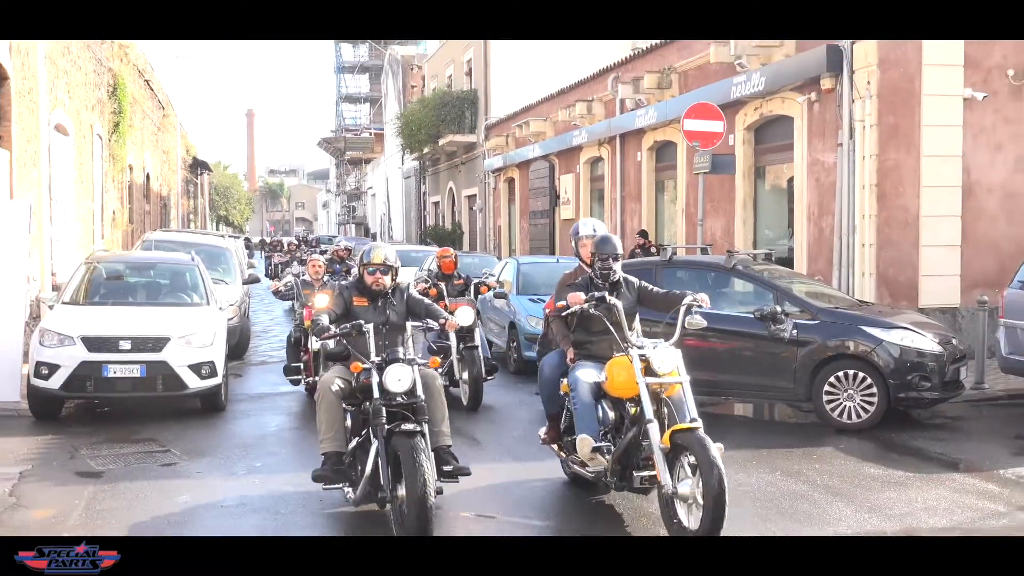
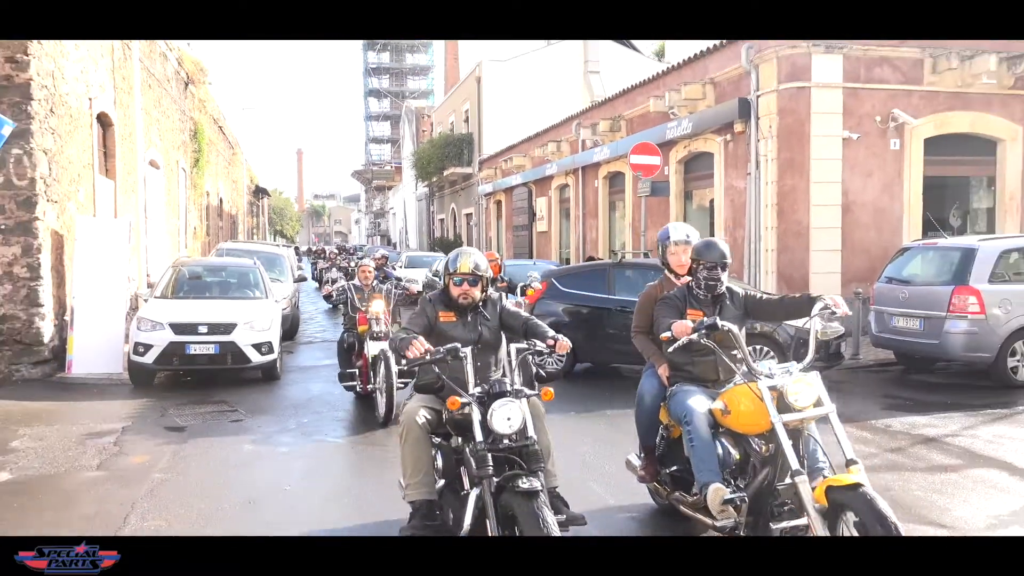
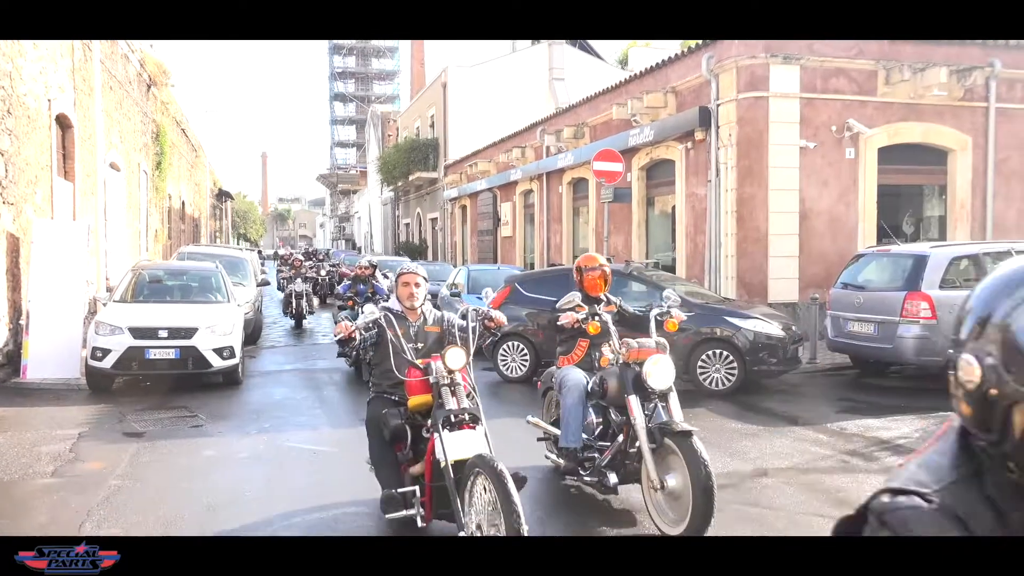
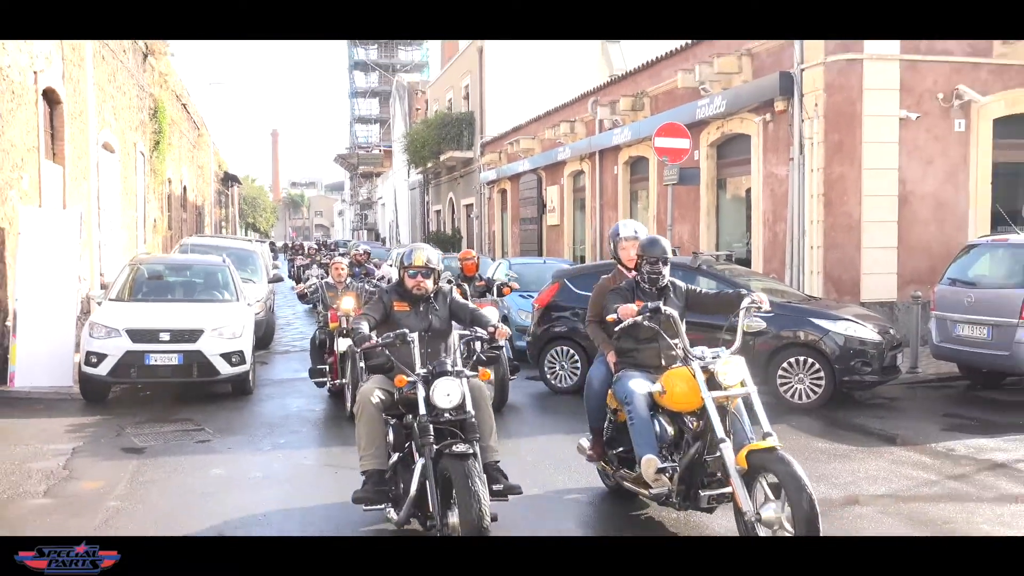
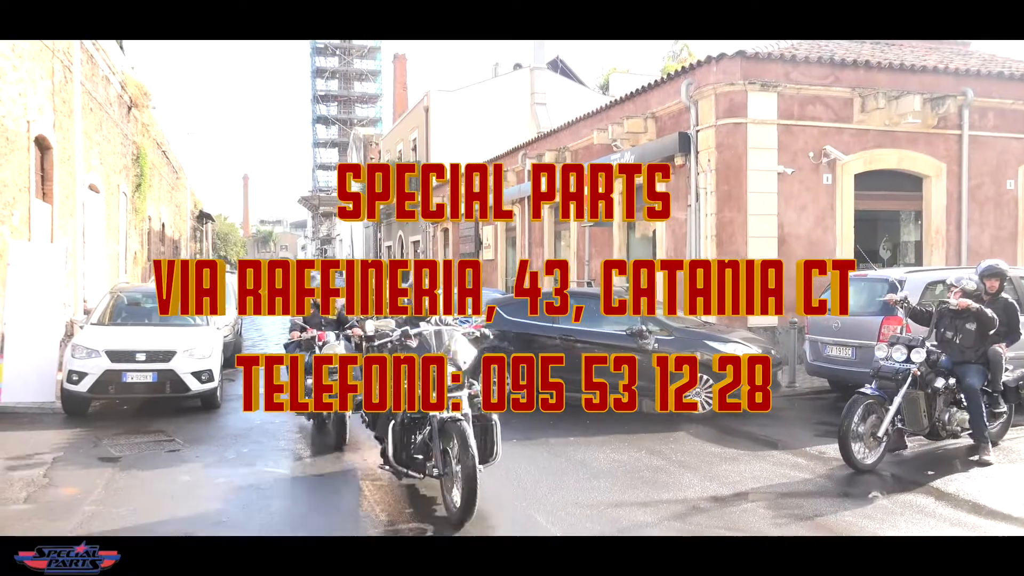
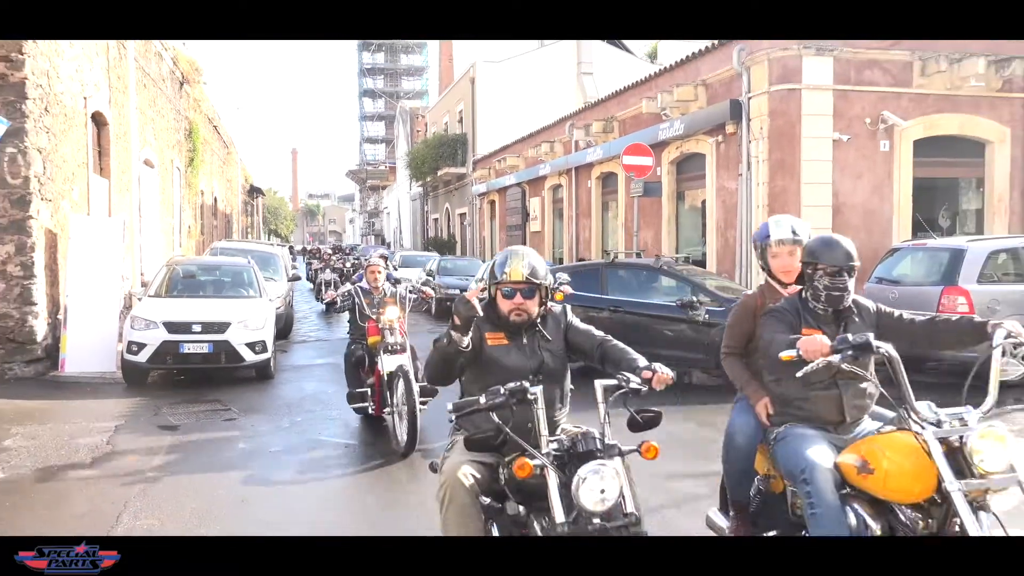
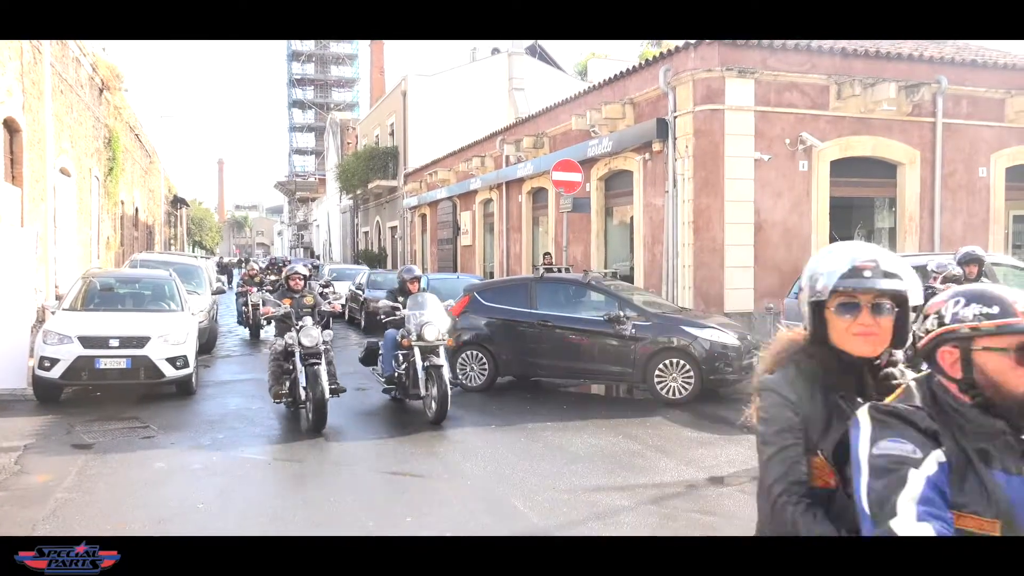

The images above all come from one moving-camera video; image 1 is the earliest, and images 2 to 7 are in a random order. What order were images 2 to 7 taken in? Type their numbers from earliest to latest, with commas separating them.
4, 2, 6, 3, 7, 5
